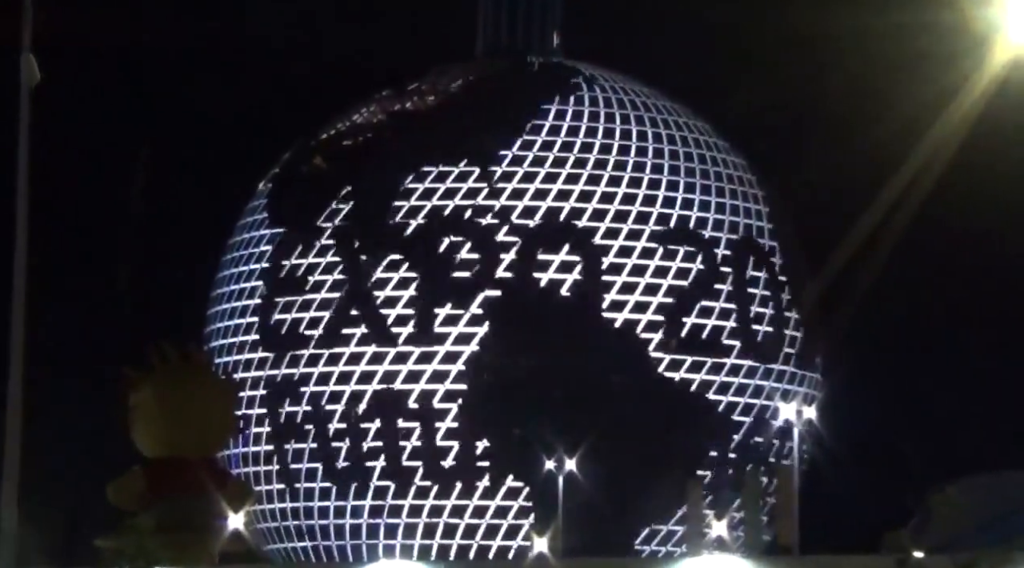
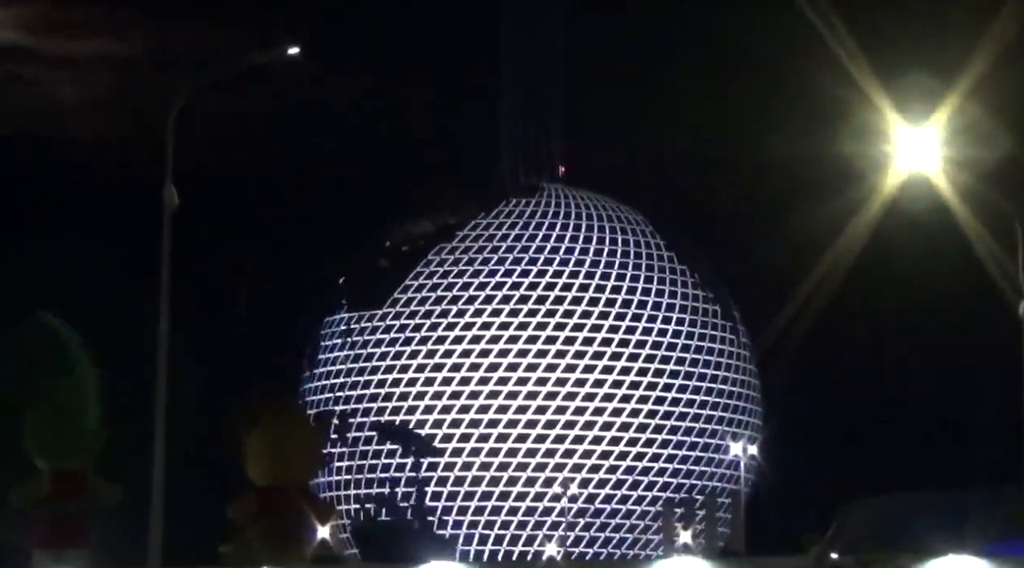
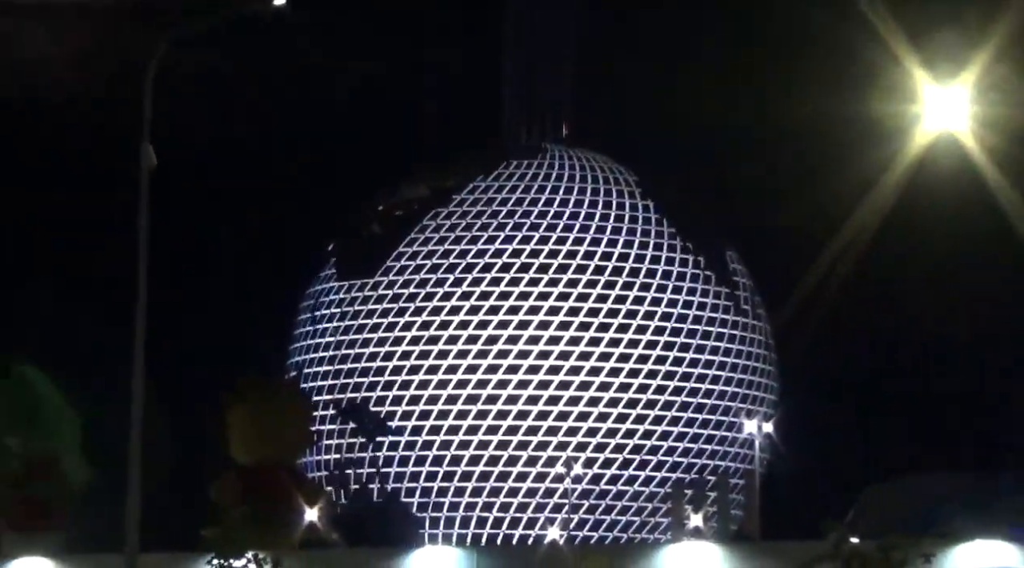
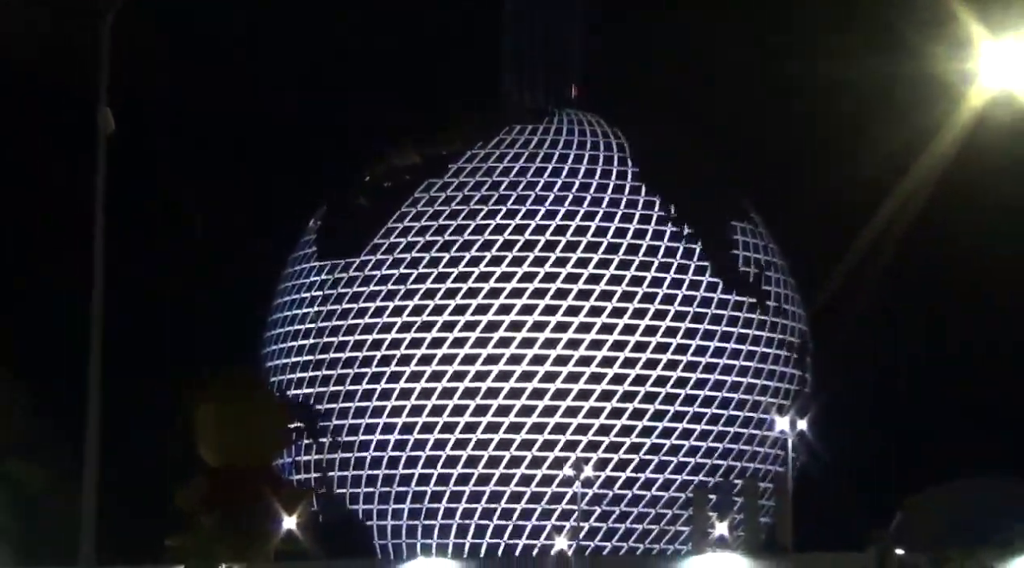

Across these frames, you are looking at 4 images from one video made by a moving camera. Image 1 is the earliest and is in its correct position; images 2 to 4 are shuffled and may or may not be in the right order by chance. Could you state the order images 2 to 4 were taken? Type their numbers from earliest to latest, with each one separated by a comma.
4, 3, 2
